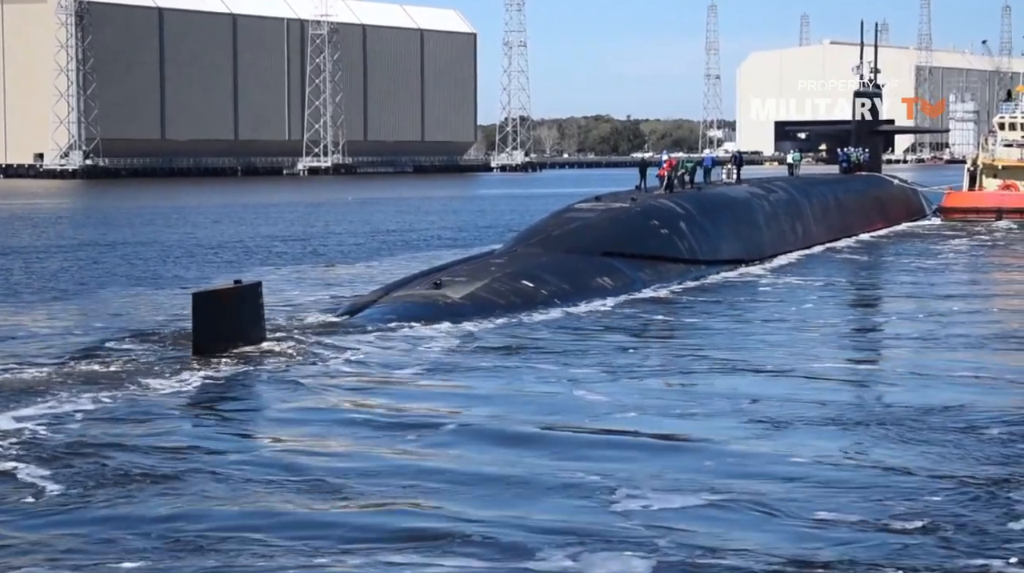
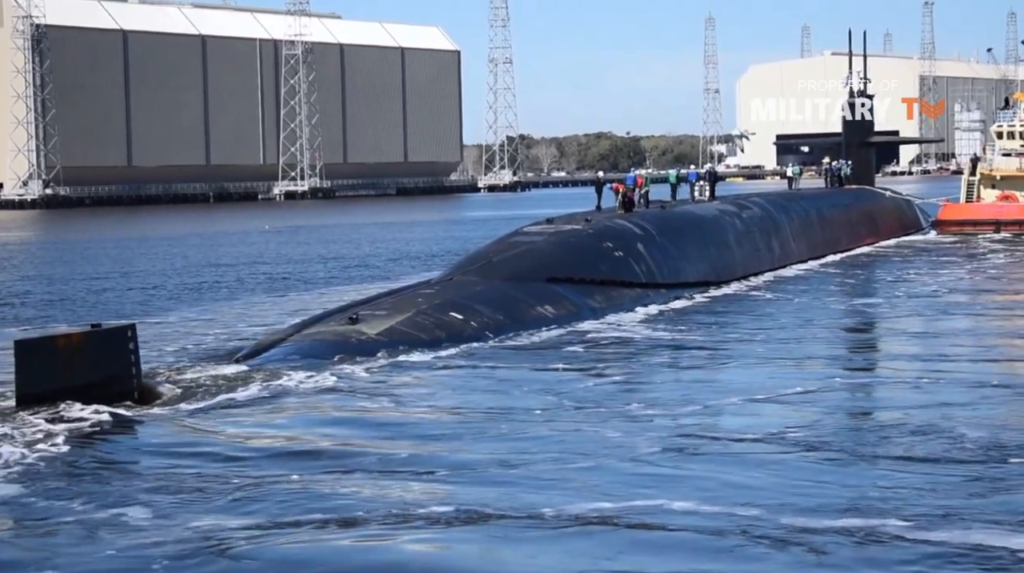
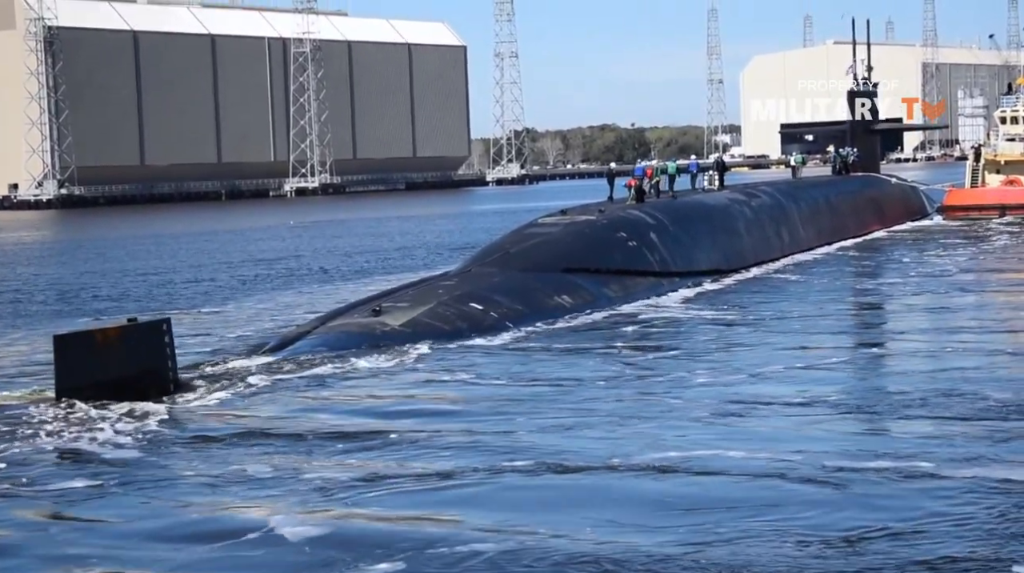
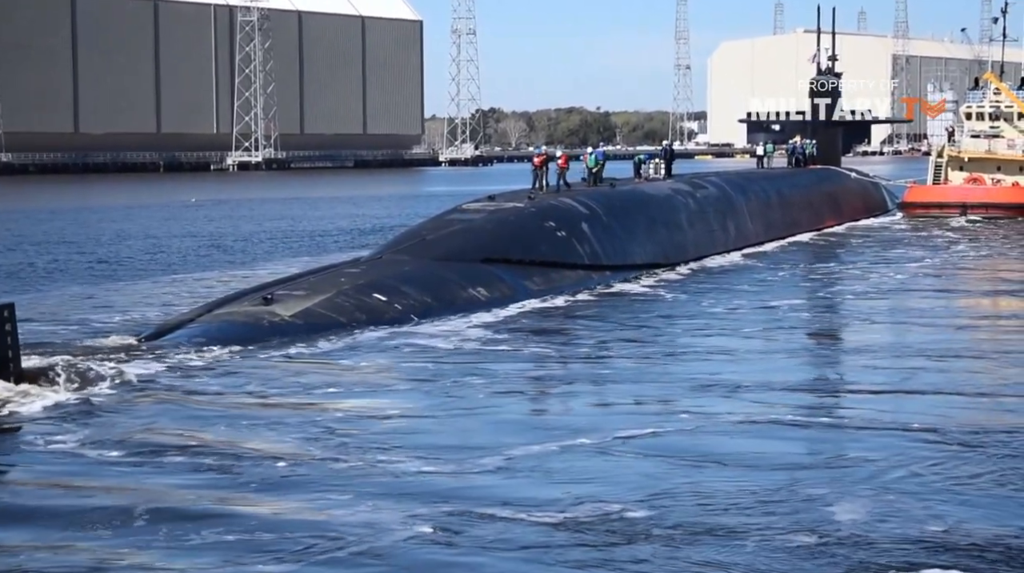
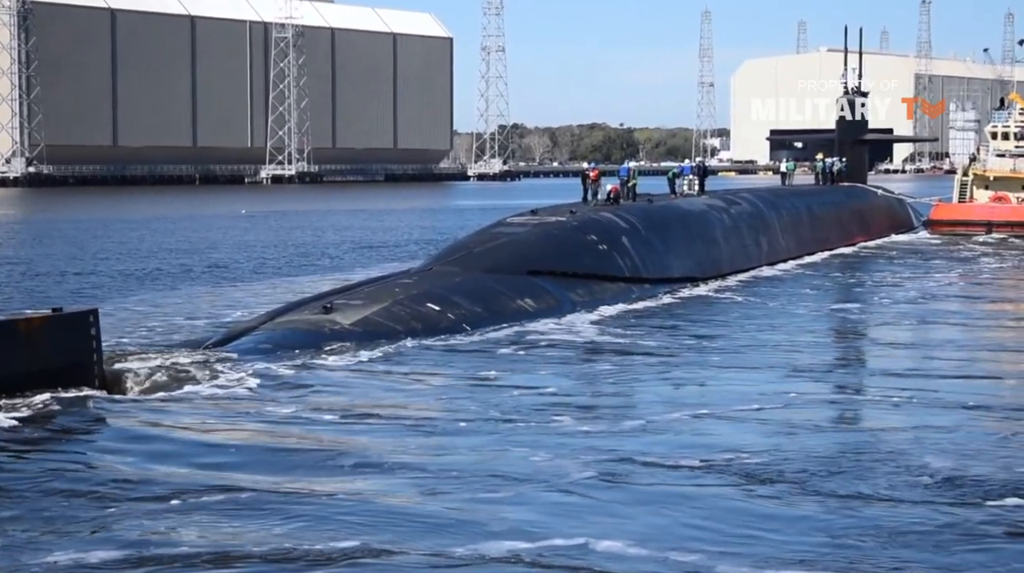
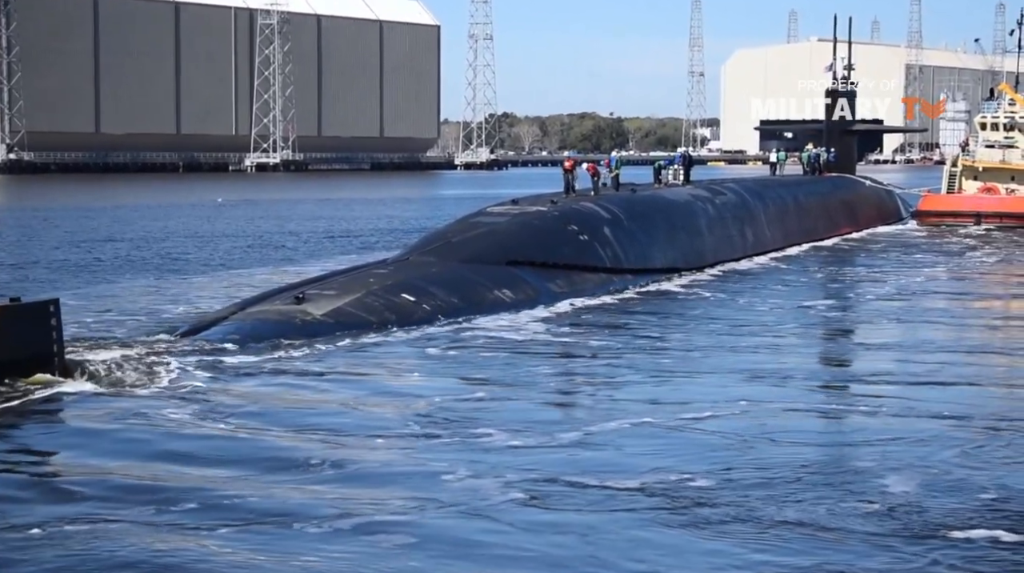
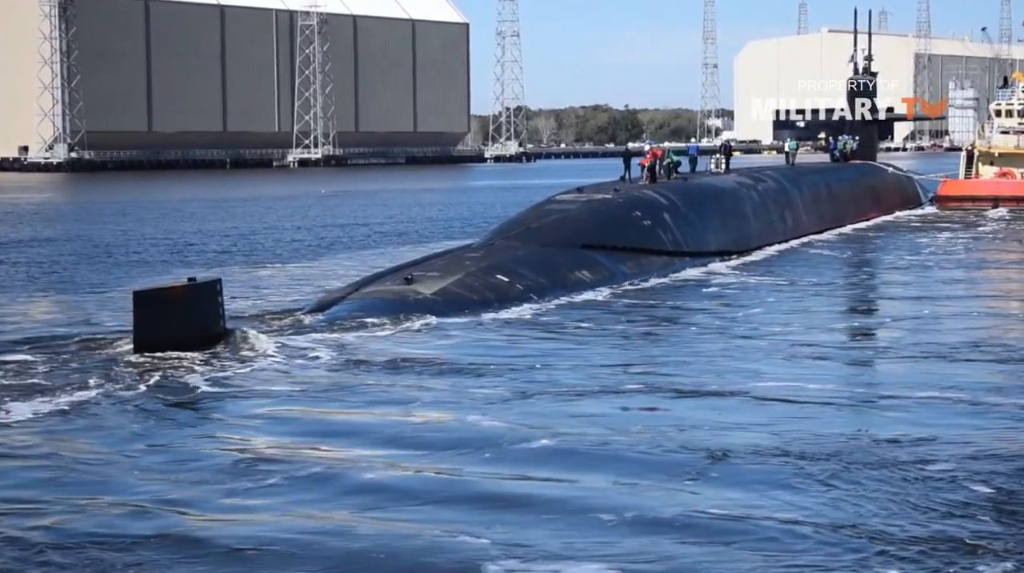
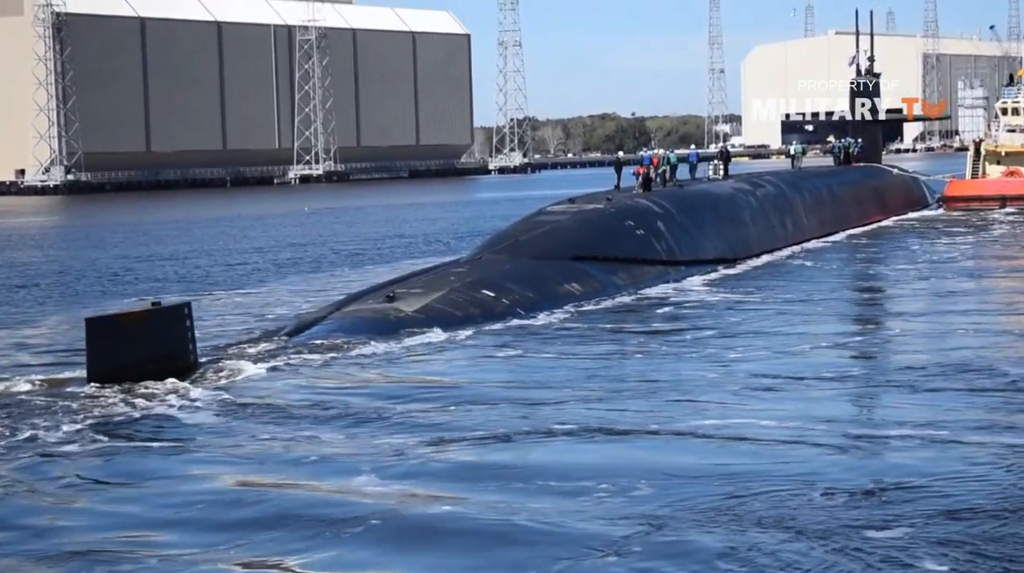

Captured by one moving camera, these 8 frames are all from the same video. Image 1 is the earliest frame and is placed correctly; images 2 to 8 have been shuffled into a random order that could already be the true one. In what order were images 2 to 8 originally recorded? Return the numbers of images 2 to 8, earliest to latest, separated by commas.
7, 8, 3, 2, 5, 6, 4
